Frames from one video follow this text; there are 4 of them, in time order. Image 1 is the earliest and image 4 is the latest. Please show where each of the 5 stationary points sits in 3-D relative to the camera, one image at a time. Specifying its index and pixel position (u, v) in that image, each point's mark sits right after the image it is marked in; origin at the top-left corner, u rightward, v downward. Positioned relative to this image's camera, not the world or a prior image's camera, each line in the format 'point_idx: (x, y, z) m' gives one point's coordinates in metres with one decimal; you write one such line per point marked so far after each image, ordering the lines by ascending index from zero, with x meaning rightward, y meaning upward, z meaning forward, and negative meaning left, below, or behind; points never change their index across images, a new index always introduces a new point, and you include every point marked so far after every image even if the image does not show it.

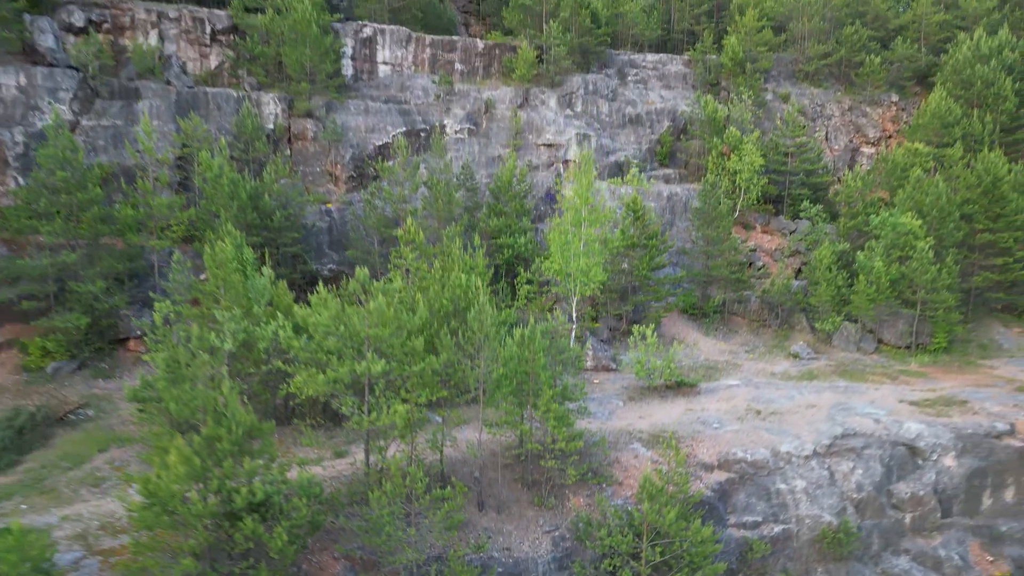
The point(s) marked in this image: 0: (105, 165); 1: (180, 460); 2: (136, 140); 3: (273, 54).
0: (-9.1, +2.7, +16.9) m
1: (-3.2, -1.6, +7.0) m
2: (-8.9, +3.4, +17.5) m
3: (-6.5, +6.3, +19.9) m
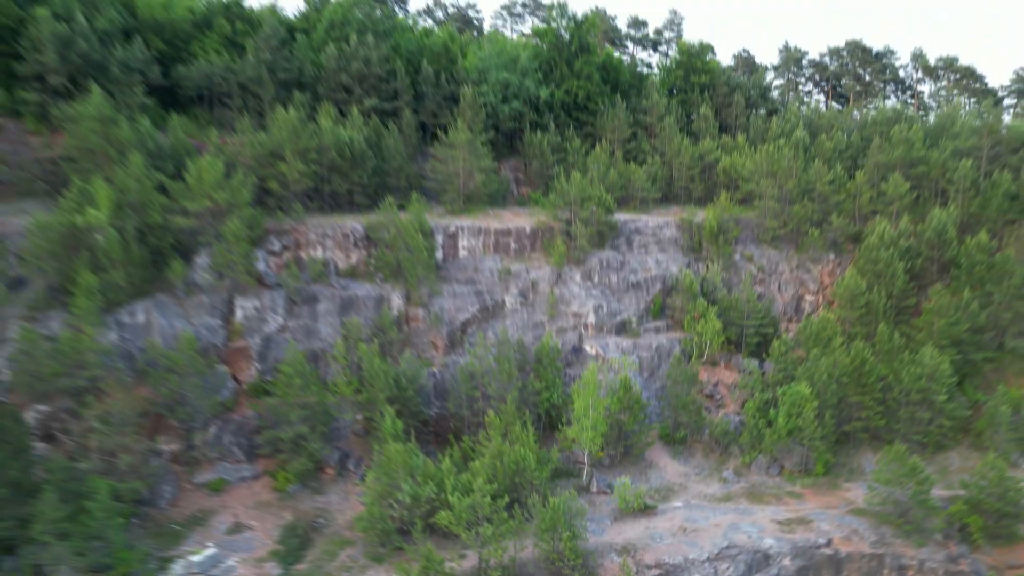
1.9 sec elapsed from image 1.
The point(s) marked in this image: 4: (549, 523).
0: (-7.7, -2.4, +27.6) m
1: (-2.3, -7.0, +17.4) m
2: (-7.5, -1.7, +28.1) m
3: (-4.9, +1.1, +30.4) m
4: (+1.0, -6.4, +19.8) m
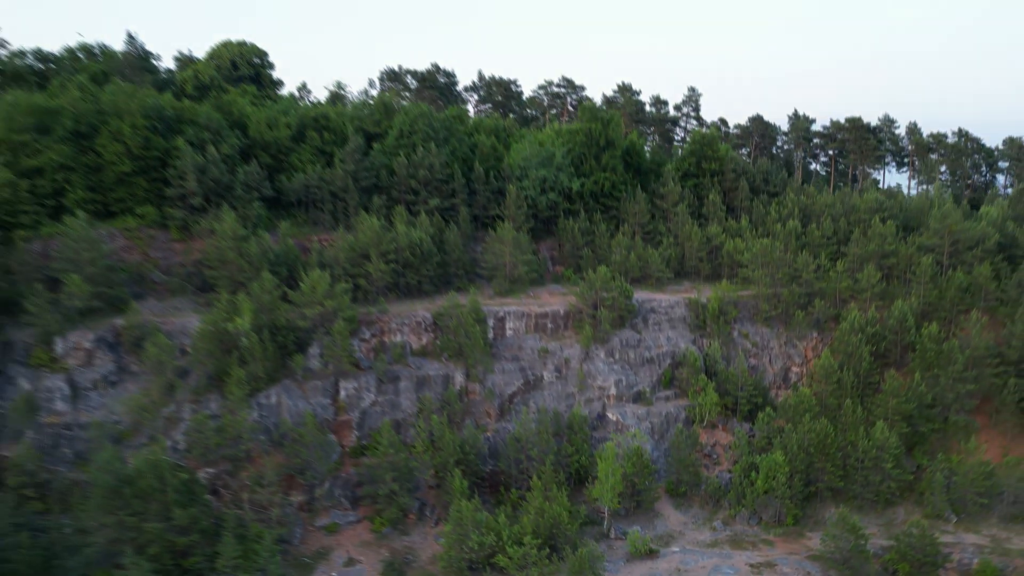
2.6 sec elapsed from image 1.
0: (-5.9, -6.5, +35.8) m
1: (-0.9, -11.1, +25.5) m
2: (-5.6, -5.8, +36.4) m
3: (-2.9, -3.0, +38.5) m
4: (+2.5, -10.6, +27.8) m
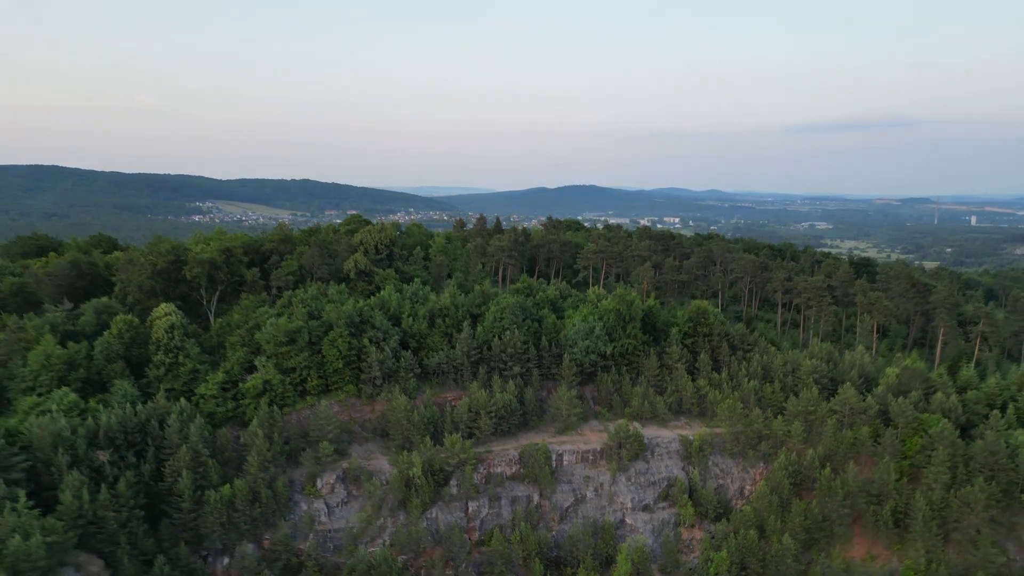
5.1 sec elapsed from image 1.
0: (-1.2, -19.9, +61.5) m
1: (+3.2, -24.6, +50.9) m
2: (-0.8, -19.2, +62.0) m
3: (+2.0, -16.4, +64.0) m
4: (+6.6, -24.1, +53.0) m
